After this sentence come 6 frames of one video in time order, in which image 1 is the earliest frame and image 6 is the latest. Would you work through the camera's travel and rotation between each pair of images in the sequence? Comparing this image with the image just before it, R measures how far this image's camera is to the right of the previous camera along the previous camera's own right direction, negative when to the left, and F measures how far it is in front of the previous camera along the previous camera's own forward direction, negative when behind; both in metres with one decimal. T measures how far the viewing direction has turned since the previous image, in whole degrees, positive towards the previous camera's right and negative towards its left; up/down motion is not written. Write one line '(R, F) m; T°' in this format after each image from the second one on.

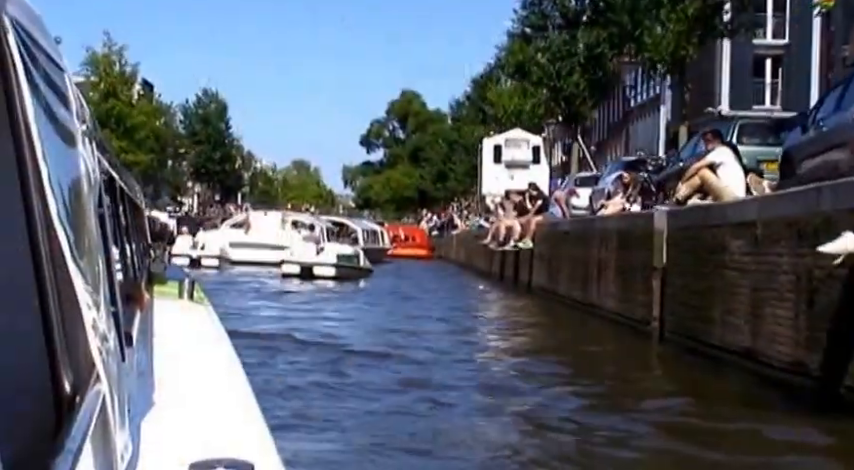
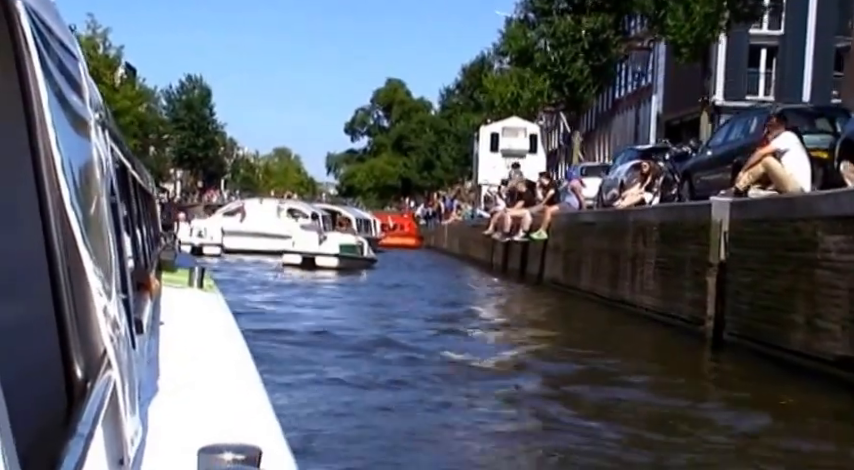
(-0.3, +0.4) m; +1°
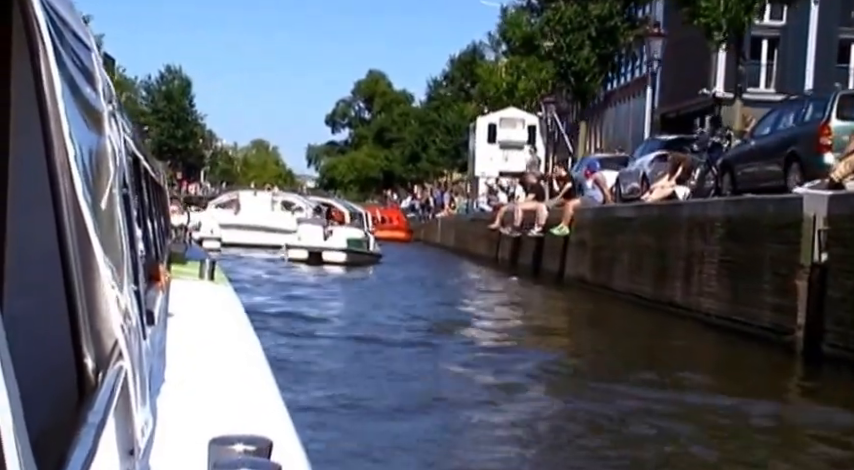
(-0.3, +0.6) m; +1°
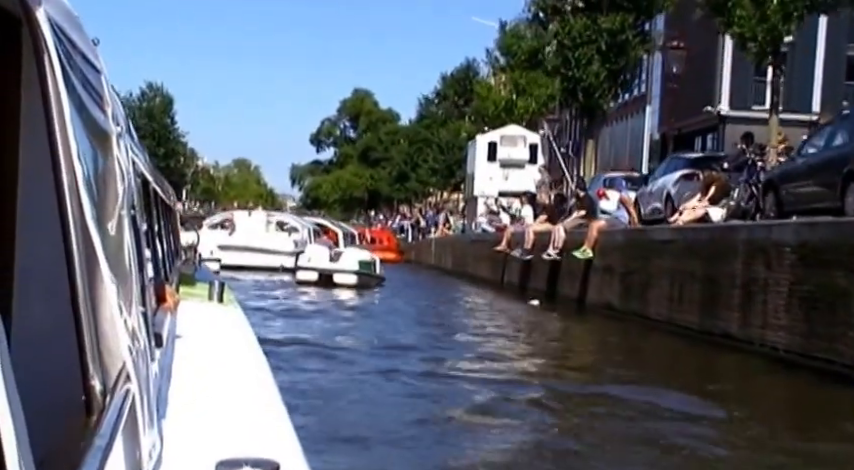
(-0.2, +0.6) m; +1°
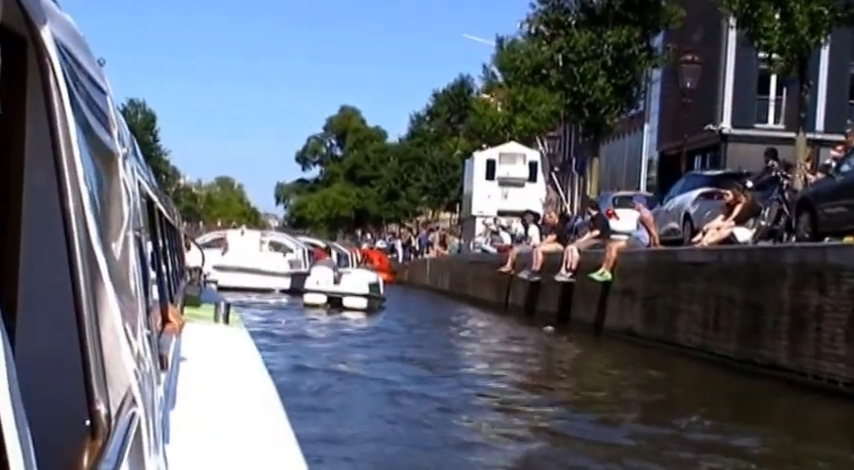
(-0.2, +0.4) m; +1°
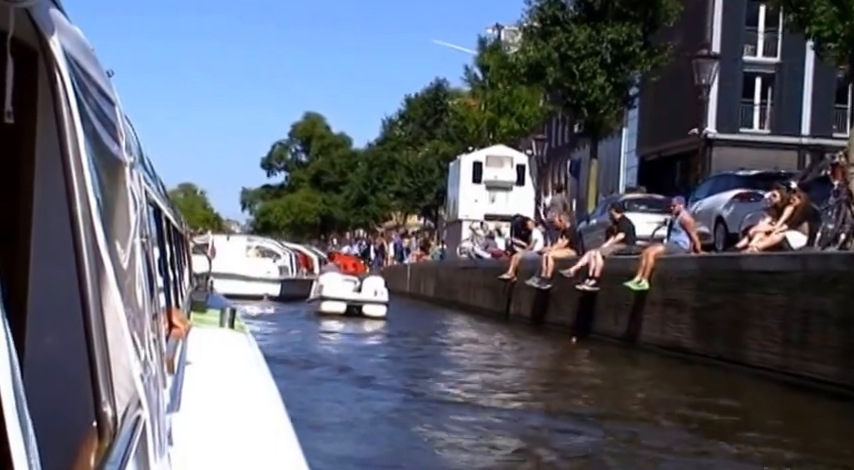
(-0.4, +0.8) m; +2°
